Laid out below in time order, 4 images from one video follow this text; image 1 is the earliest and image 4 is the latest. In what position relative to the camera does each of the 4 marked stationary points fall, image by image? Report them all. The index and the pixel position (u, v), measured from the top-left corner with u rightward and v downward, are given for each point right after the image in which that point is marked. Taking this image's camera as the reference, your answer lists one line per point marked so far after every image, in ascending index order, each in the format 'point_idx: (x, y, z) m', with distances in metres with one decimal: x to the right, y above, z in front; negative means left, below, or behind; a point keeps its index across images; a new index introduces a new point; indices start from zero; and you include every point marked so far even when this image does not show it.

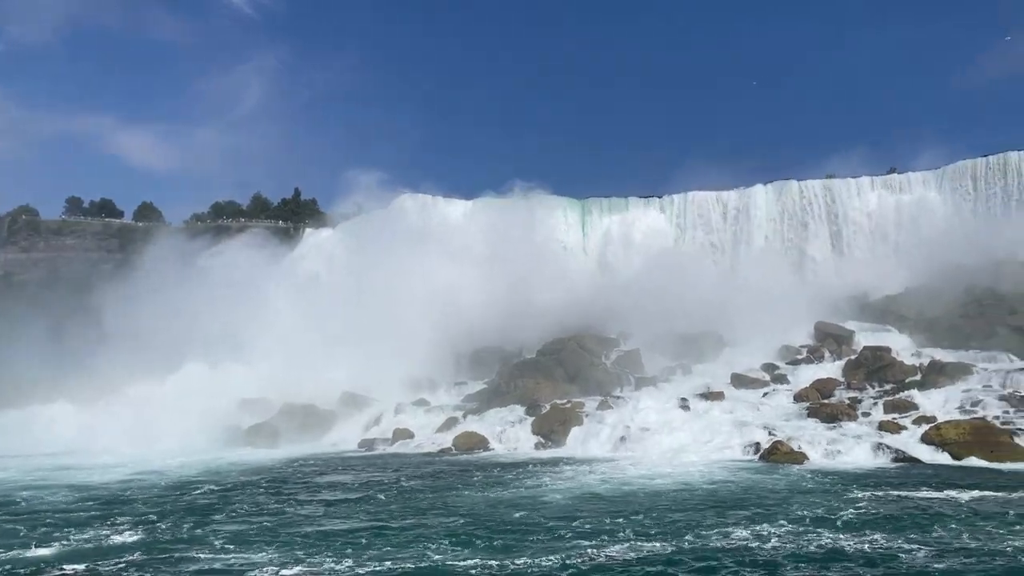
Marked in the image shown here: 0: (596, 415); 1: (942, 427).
0: (+2.0, -3.1, +19.7) m
1: (+8.8, -2.8, +16.5) m
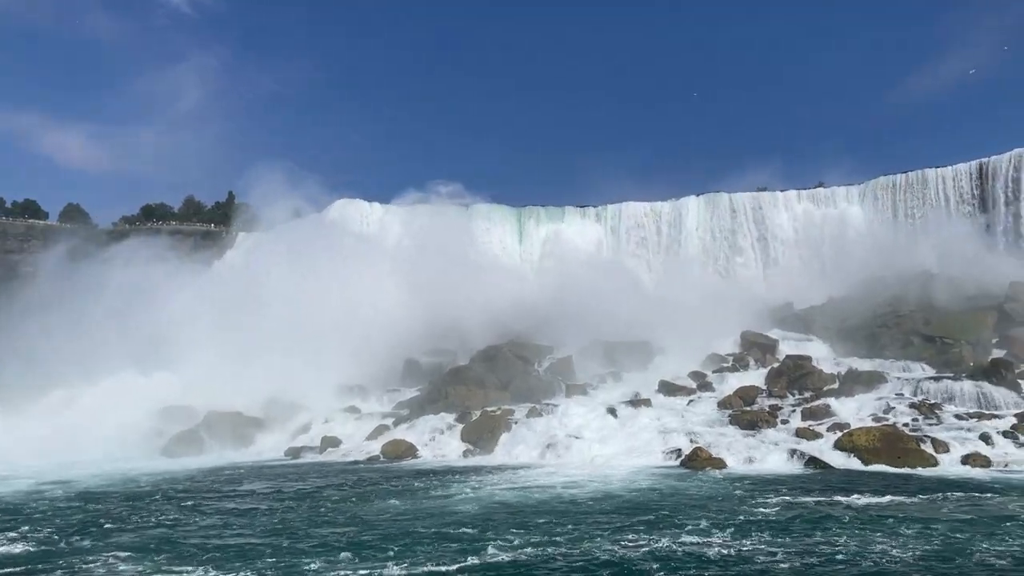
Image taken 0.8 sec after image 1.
0: (+0.3, -3.3, +19.9) m
1: (+7.3, -3.1, +17.2) m
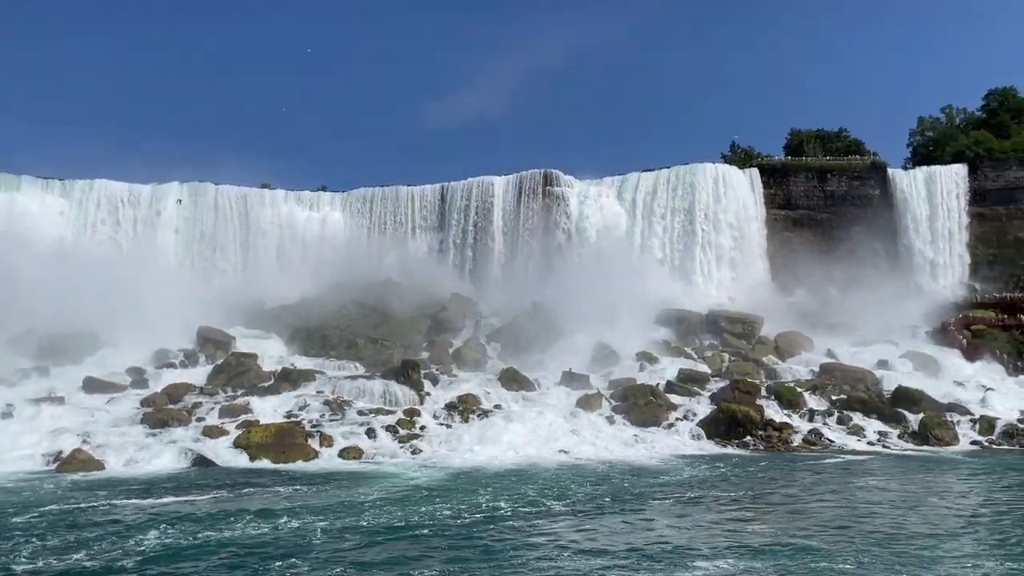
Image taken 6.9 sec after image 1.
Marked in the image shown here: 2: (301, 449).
0: (-13.2, -2.9, +16.8) m
1: (-5.8, -3.2, +17.9) m
2: (-4.6, -3.5, +17.7) m
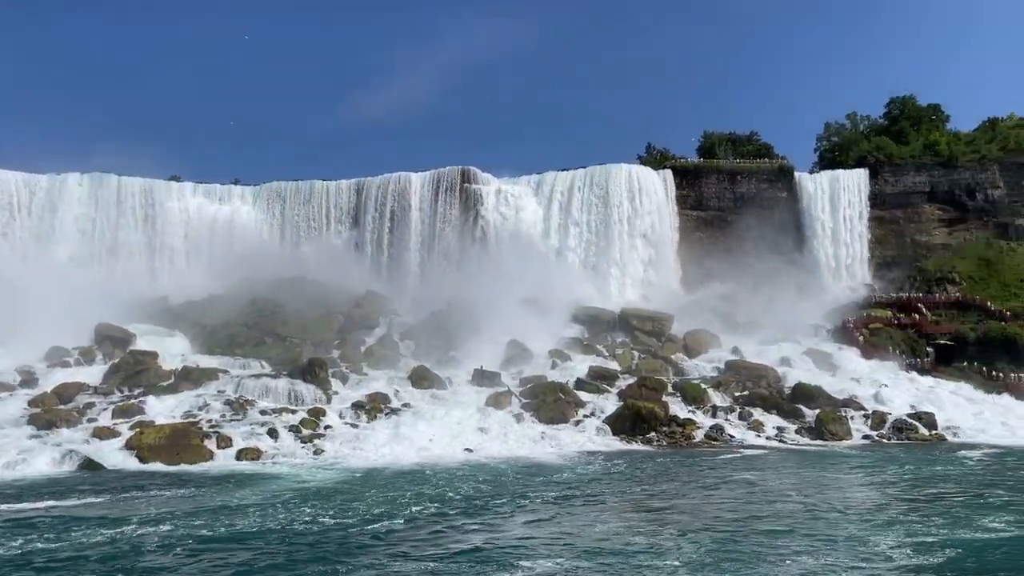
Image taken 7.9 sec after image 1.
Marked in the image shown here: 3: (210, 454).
0: (-15.2, -2.7, +15.6) m
1: (-7.9, -3.1, +17.3) m
2: (-6.7, -3.5, +17.2) m
3: (-6.5, -3.6, +17.4) m
